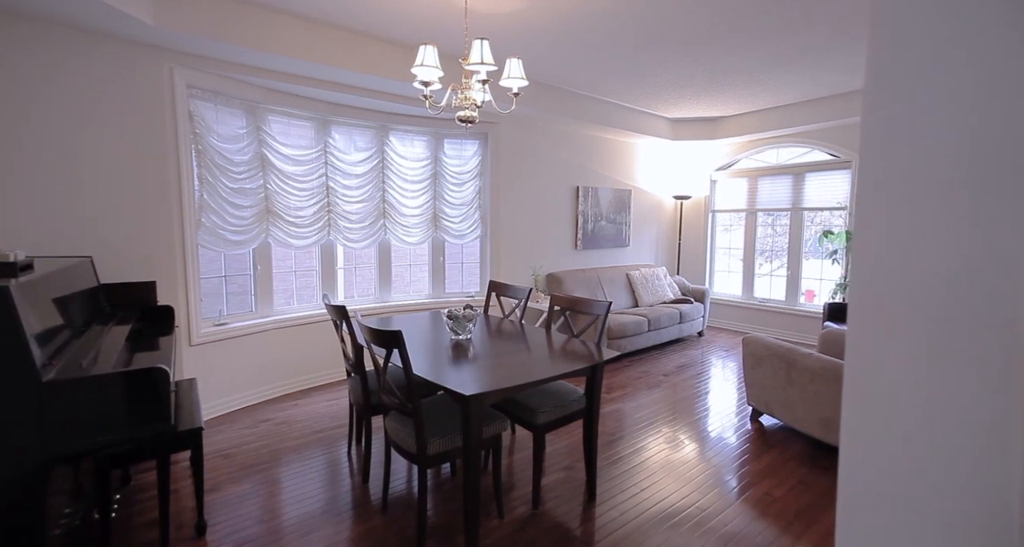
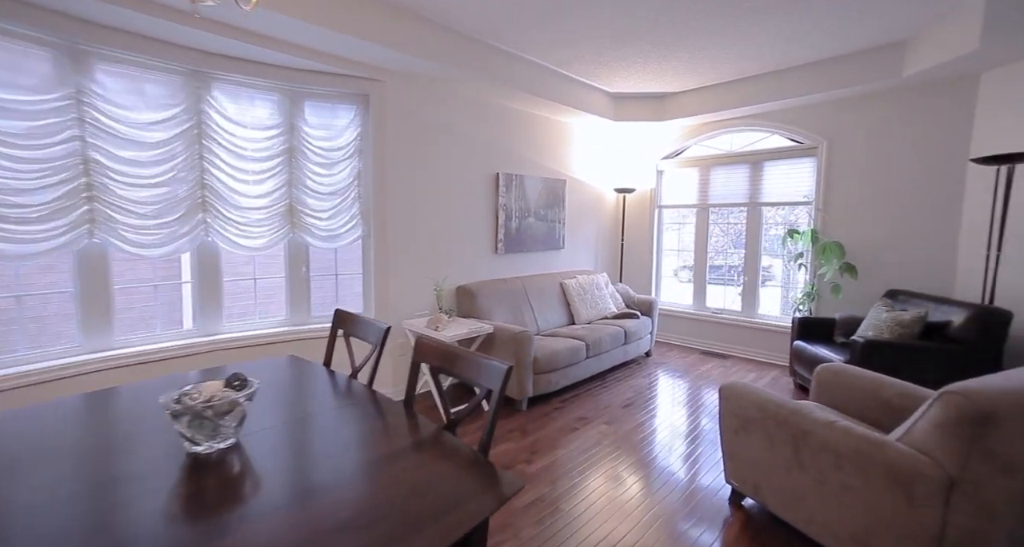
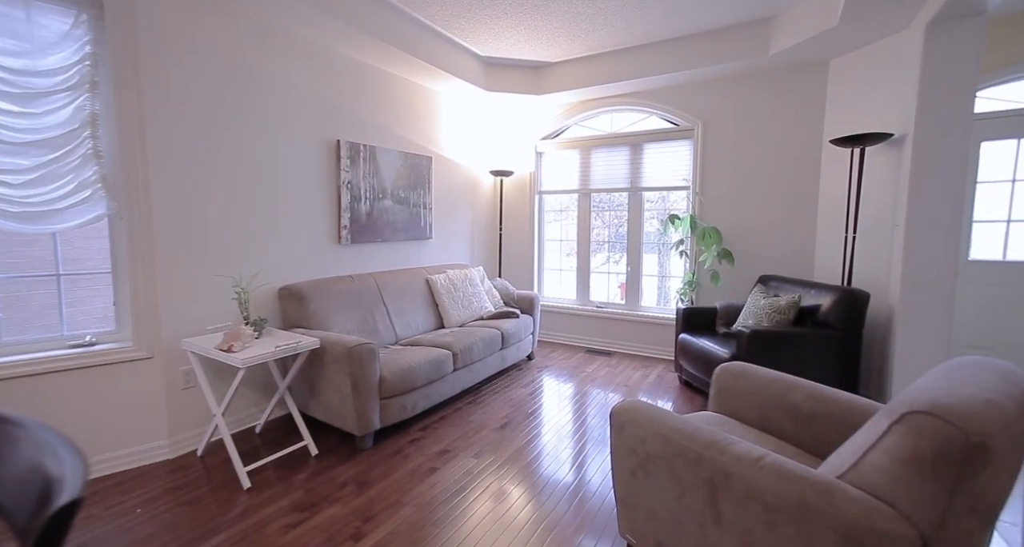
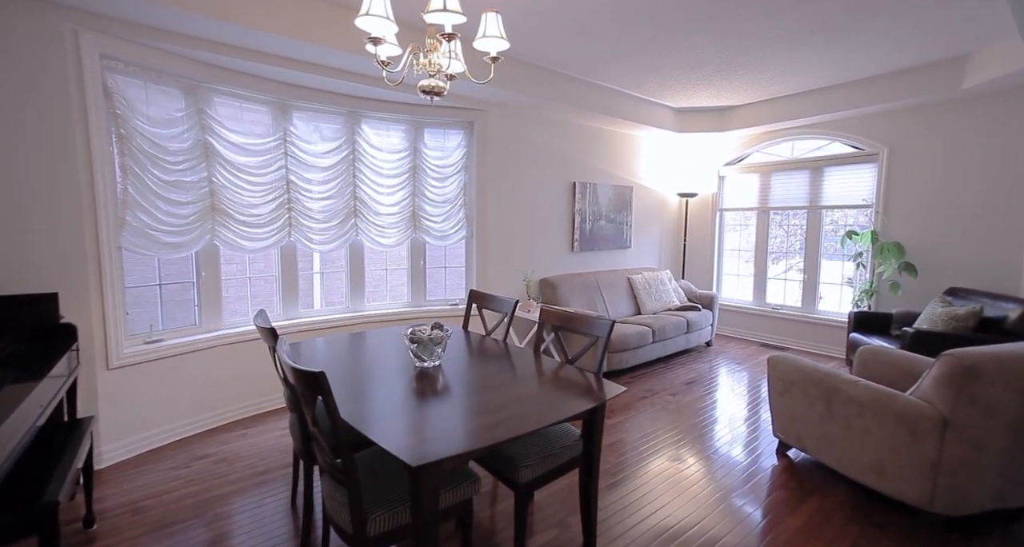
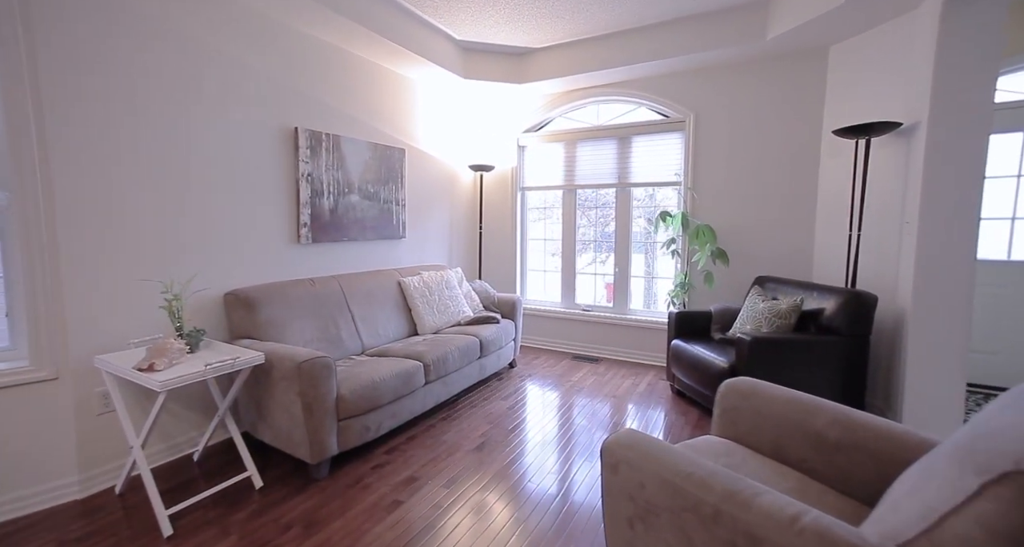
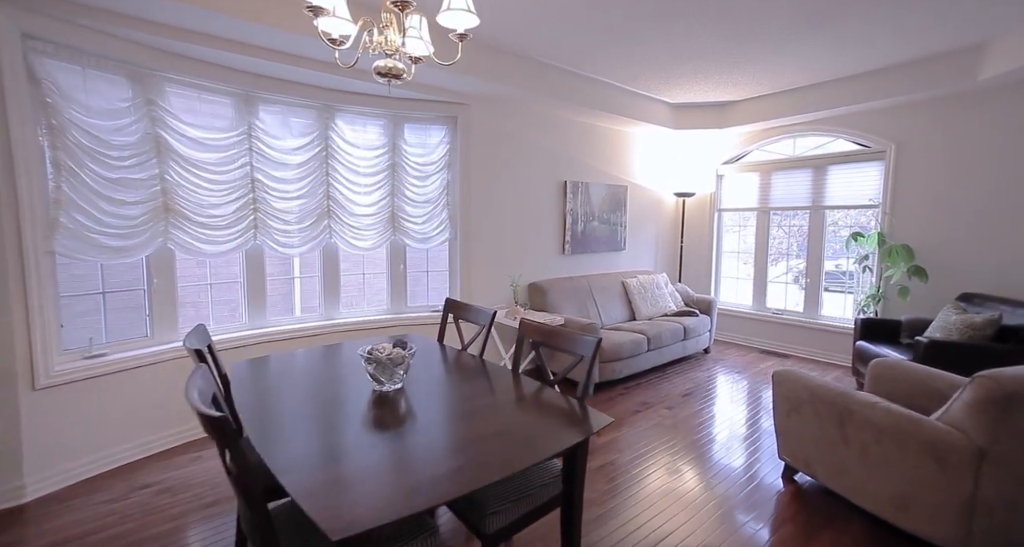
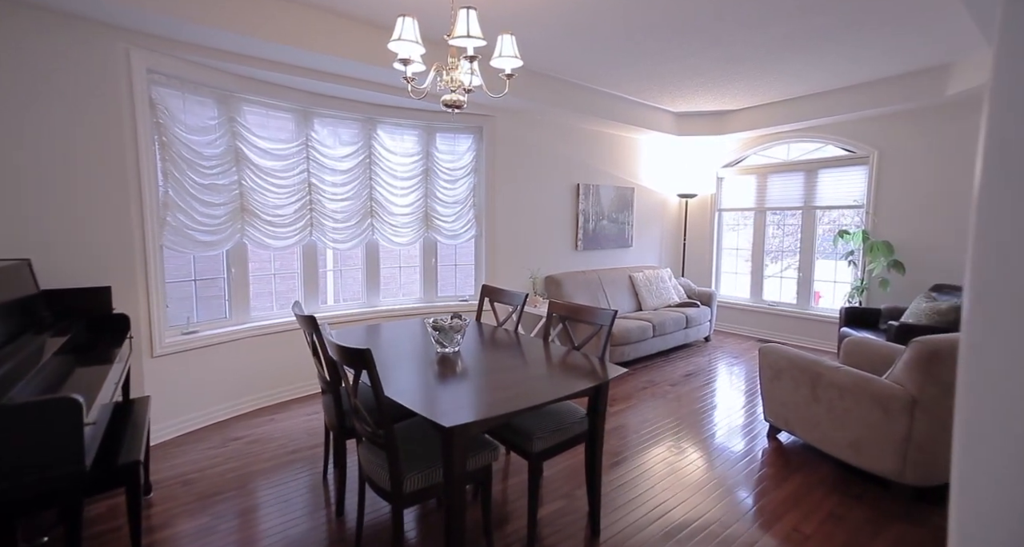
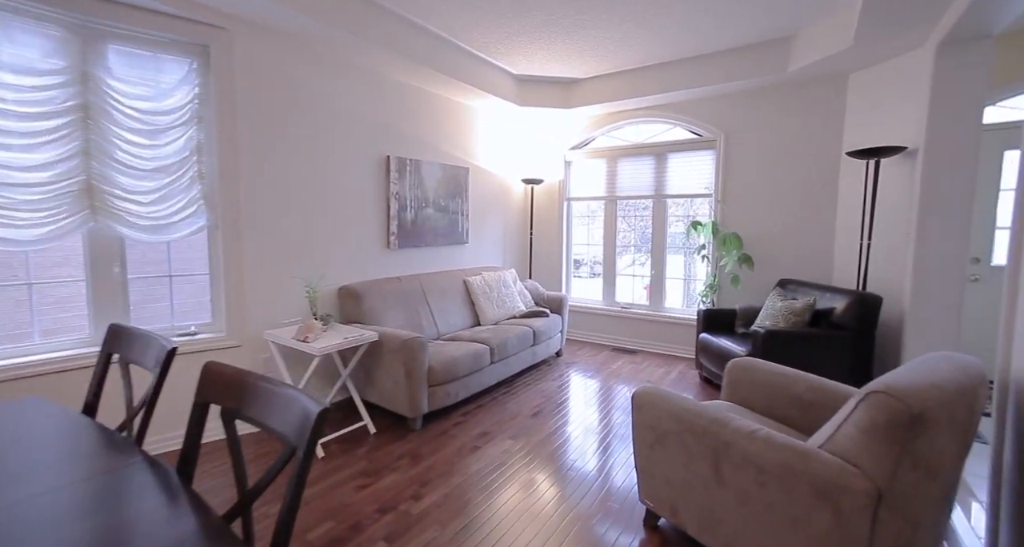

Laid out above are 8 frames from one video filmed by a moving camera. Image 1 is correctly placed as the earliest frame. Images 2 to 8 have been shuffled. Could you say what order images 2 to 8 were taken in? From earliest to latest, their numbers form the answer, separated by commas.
7, 4, 6, 2, 8, 3, 5
